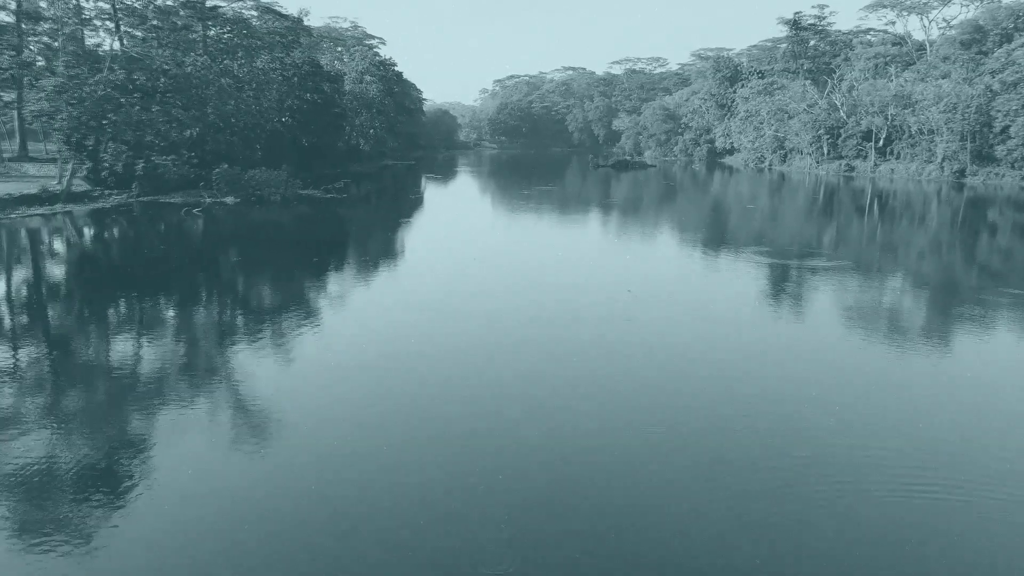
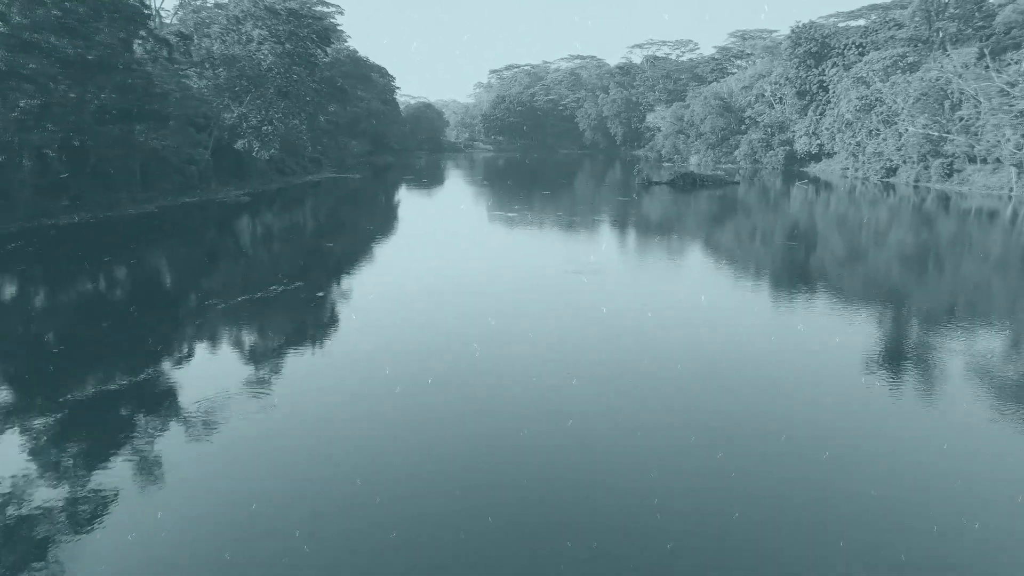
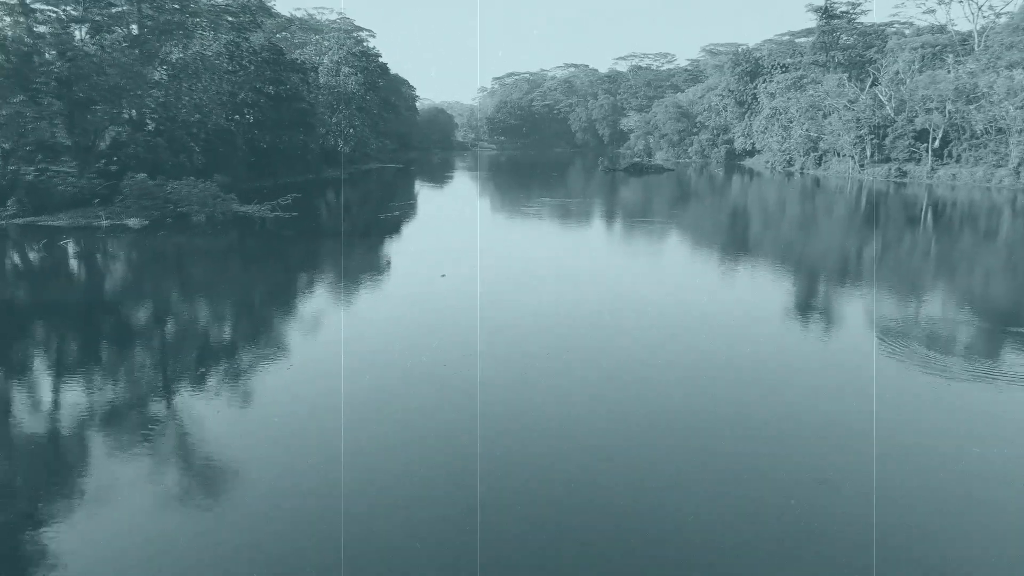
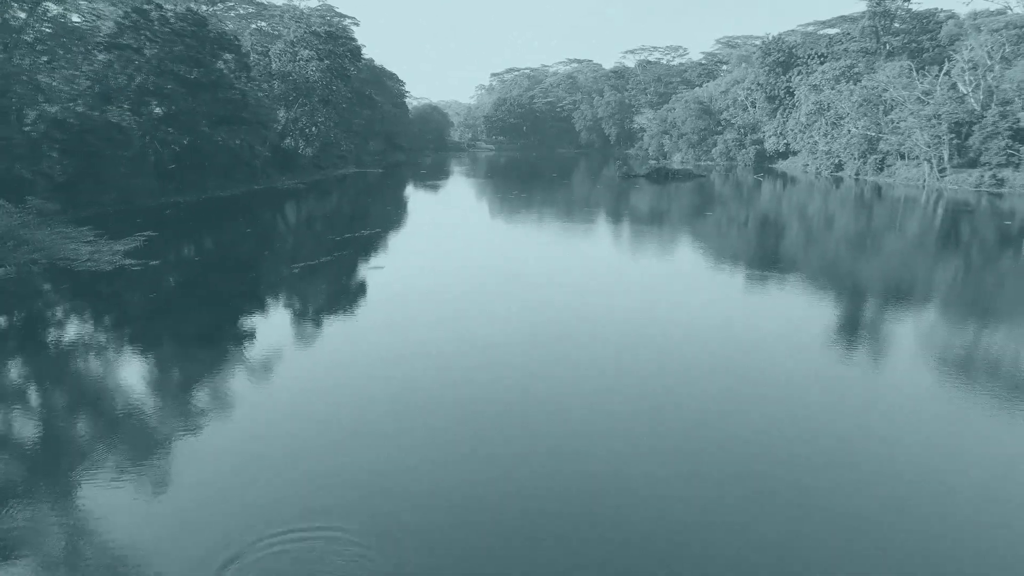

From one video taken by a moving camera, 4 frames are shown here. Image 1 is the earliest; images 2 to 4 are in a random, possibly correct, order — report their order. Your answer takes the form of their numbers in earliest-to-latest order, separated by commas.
3, 4, 2
